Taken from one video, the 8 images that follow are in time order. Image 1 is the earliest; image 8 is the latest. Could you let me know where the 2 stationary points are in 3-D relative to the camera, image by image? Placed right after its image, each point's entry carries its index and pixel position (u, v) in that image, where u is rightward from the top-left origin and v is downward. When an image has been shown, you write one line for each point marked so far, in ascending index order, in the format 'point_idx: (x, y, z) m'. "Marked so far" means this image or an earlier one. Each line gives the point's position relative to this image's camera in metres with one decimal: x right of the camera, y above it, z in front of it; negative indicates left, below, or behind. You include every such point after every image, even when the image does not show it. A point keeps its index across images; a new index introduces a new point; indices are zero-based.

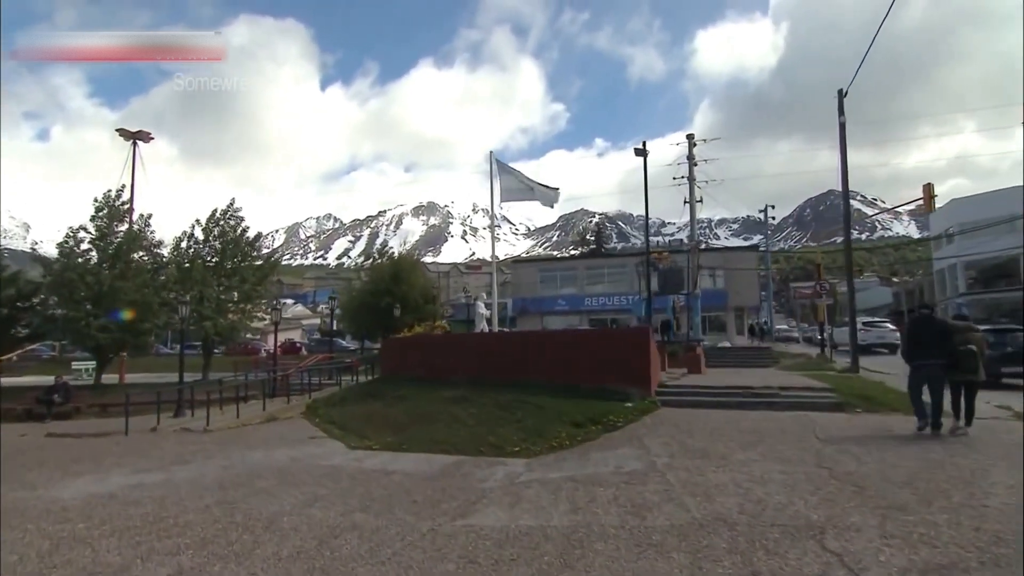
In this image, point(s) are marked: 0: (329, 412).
0: (-5.4, -3.6, +18.3) m
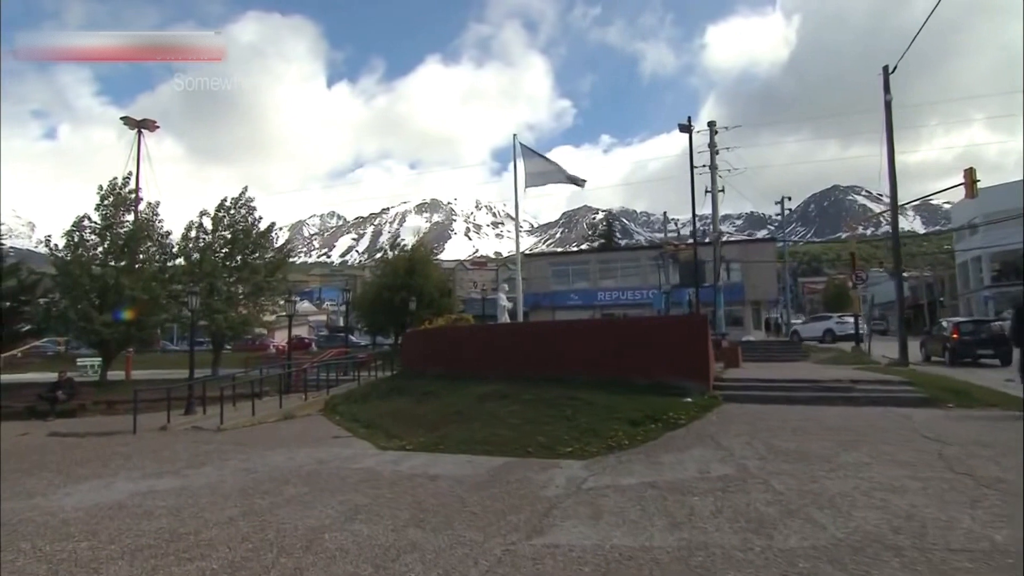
0: (-4.4, -3.3, +17.1) m
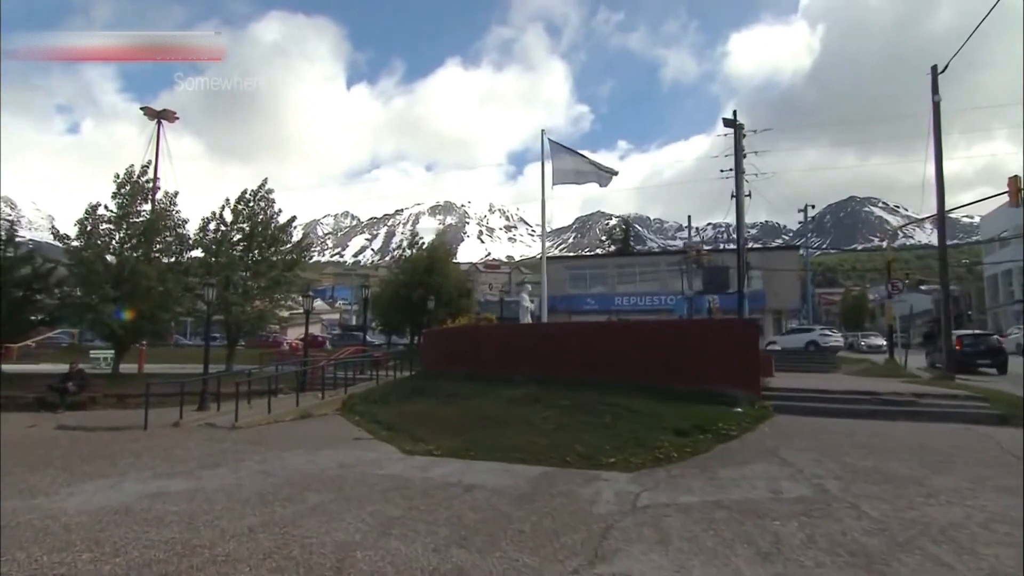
0: (-3.7, -3.2, +16.3) m
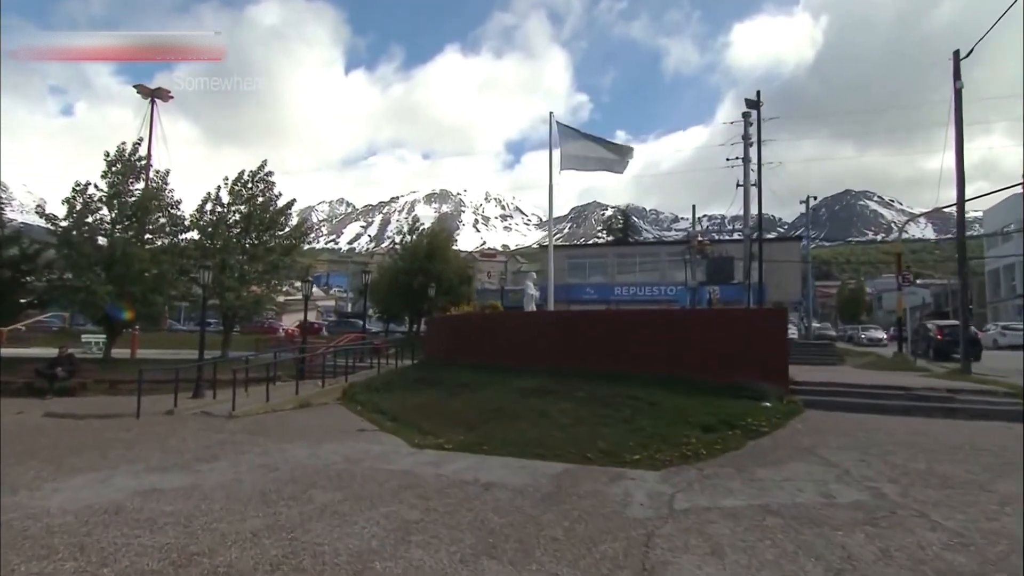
0: (-3.5, -2.8, +15.7) m
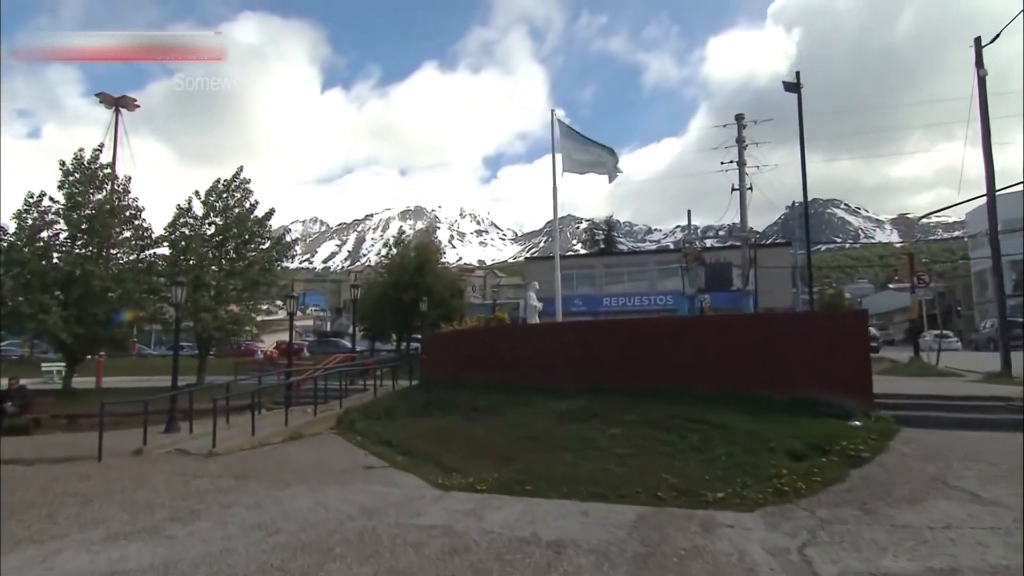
0: (-3.0, -3.1, +13.7) m
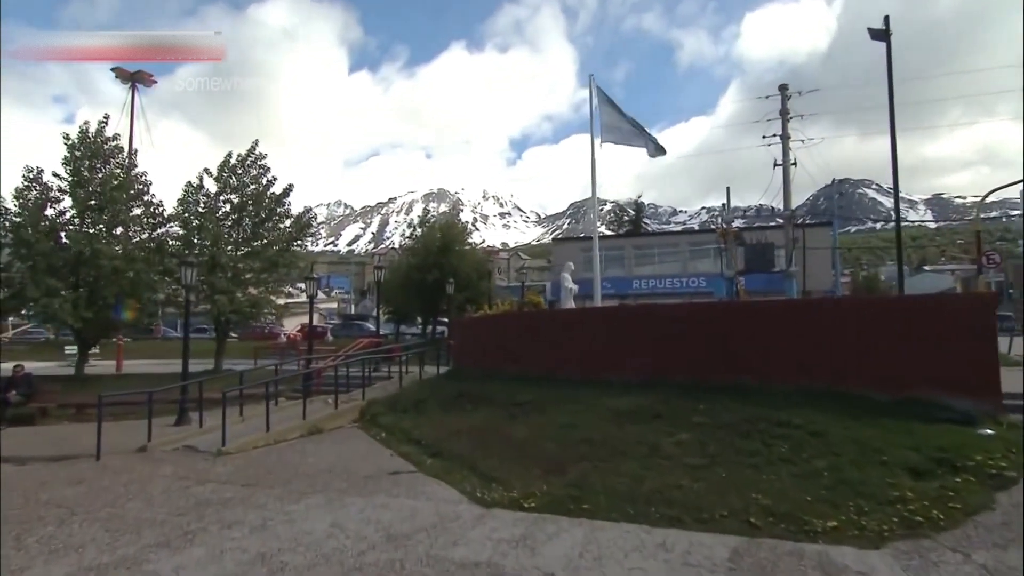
0: (-2.2, -2.7, +12.4) m
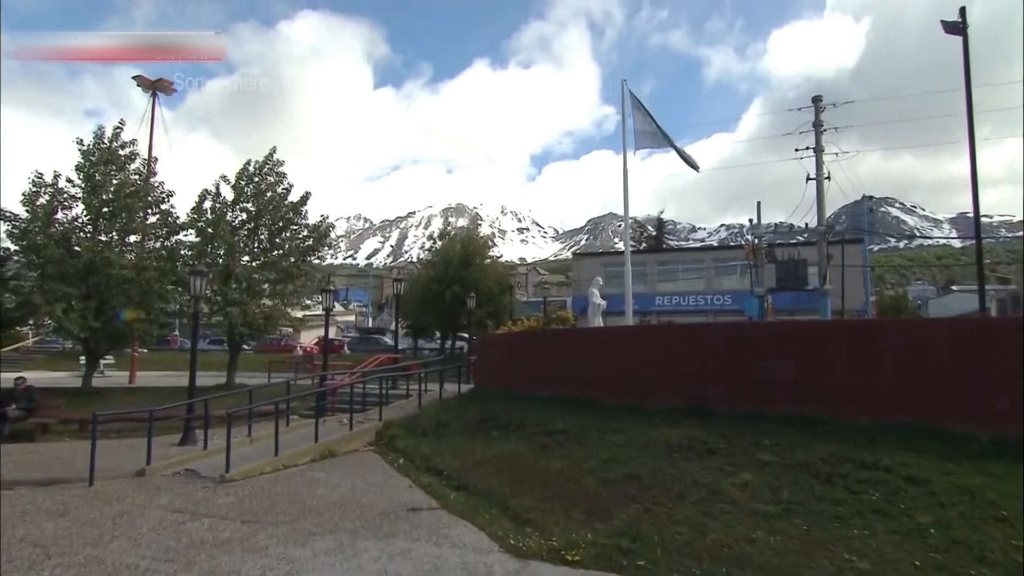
0: (-1.6, -2.9, +11.3) m
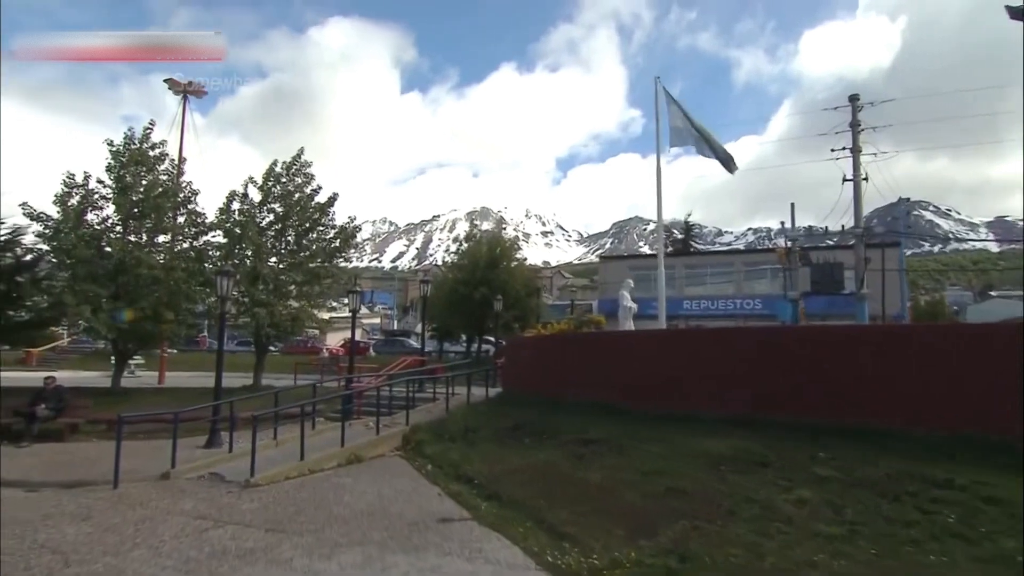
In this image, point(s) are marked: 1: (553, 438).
0: (-1.1, -2.9, +10.9) m
1: (+0.7, -2.5, +10.3) m
